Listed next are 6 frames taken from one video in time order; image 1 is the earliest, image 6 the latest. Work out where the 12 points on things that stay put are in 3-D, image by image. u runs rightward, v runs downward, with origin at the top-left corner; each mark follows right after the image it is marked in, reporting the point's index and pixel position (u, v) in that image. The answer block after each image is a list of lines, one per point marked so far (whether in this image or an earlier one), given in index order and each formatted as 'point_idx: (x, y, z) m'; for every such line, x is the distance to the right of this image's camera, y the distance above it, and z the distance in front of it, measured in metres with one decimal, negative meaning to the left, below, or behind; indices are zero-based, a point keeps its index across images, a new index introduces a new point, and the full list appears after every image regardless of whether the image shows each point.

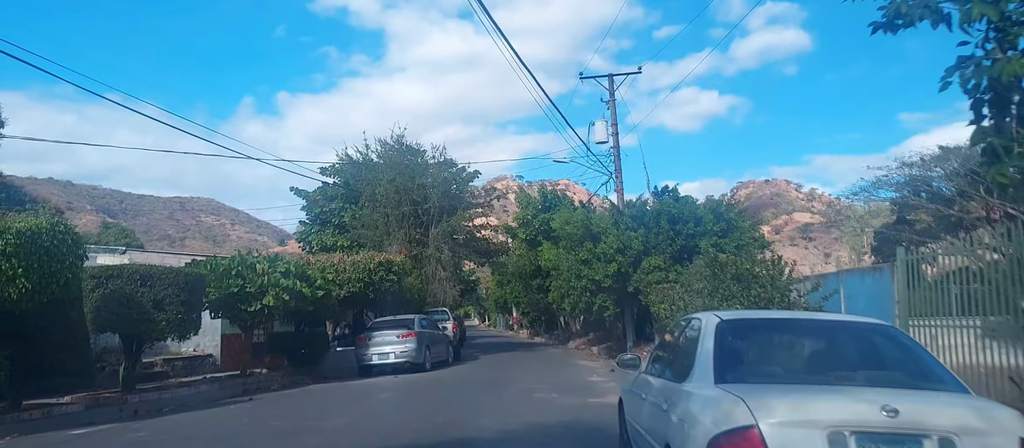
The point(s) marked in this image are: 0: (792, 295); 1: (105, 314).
0: (+5.9, -1.5, +13.9) m
1: (-8.5, -1.9, +13.8) m
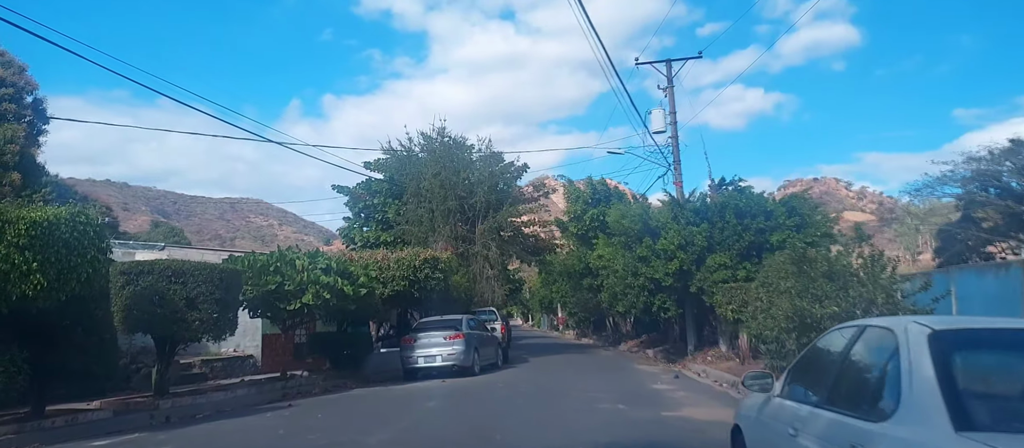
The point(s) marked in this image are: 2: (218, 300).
0: (+7.1, -1.3, +12.0) m
1: (-7.4, -1.8, +12.9) m
2: (-6.2, -1.6, +13.8) m
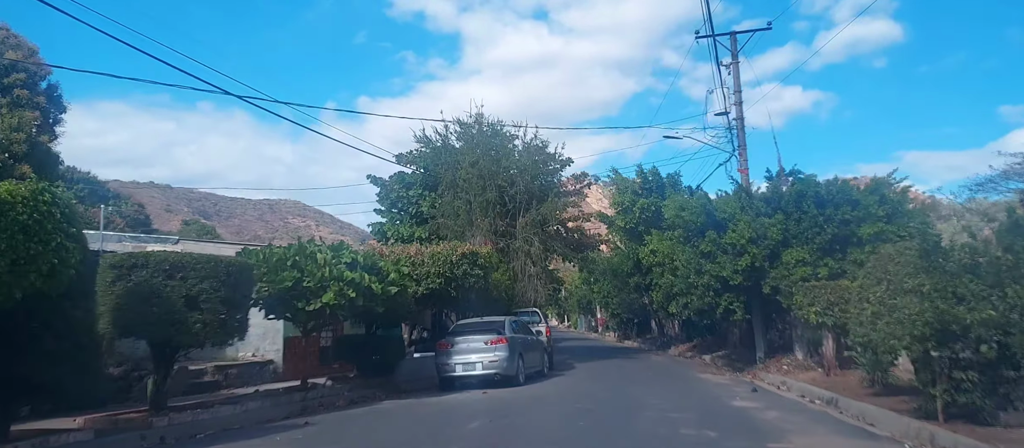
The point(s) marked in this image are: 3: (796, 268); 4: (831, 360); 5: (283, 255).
0: (+8.0, -1.0, +9.4) m
1: (-6.4, -1.5, +10.9) m
2: (-5.2, -1.3, +11.8) m
3: (+7.8, -1.2, +18.0) m
4: (+8.3, -3.6, +17.1) m
5: (-4.8, -0.6, +13.7) m
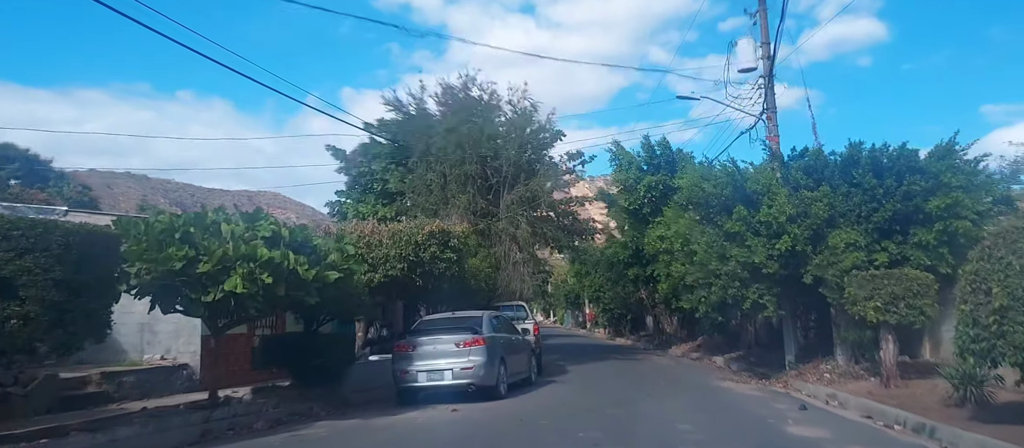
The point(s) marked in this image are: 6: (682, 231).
0: (+7.7, -0.5, +5.9) m
1: (-6.7, -0.9, +7.1) m
2: (-5.5, -0.7, +7.9) m
3: (+7.4, -0.6, +14.5) m
4: (+7.9, -3.0, +13.6) m
5: (-5.1, 0.0, +9.9) m
6: (+4.9, -0.2, +18.8) m
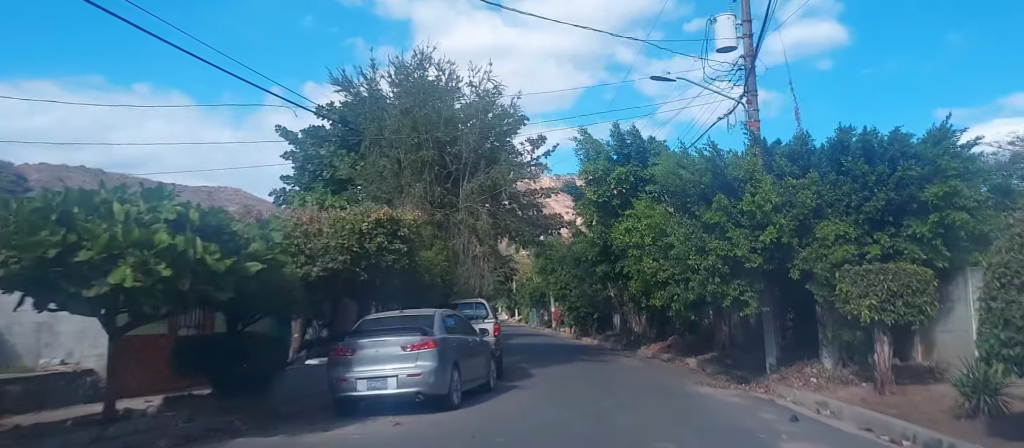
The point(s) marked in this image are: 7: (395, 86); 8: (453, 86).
0: (+7.3, -0.3, +4.6) m
1: (-7.1, -0.6, +5.1) m
2: (-6.0, -0.4, +6.0) m
3: (+6.5, -0.4, +13.2) m
4: (+7.0, -2.8, +12.3) m
5: (-5.7, +0.3, +8.0) m
6: (+3.8, 0.0, +17.4) m
7: (-3.6, +4.2, +19.8) m
8: (-1.8, +4.2, +19.9) m
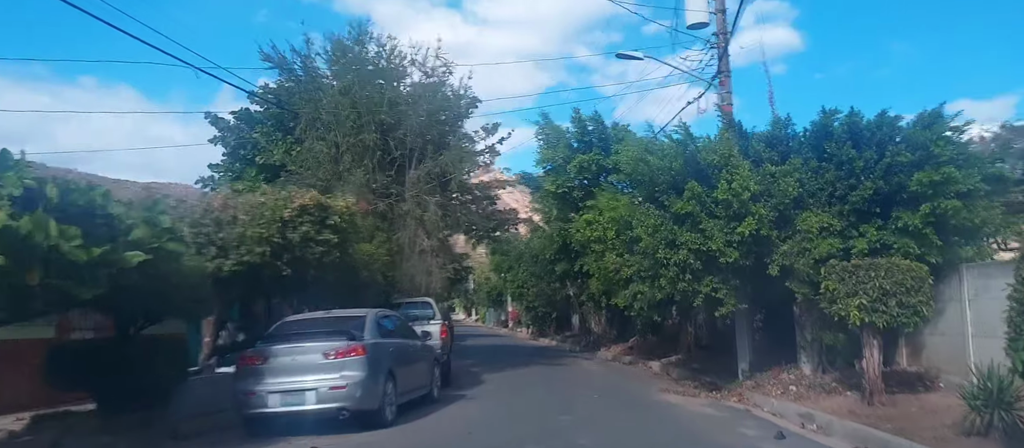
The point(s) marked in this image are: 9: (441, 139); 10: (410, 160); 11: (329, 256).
0: (+6.9, -0.2, +3.3) m
1: (-7.6, -0.3, +3.0) m
2: (-6.4, -0.2, +3.9) m
3: (+5.6, -0.3, +11.9) m
4: (+6.1, -2.6, +11.0) m
5: (-6.3, +0.5, +5.9) m
6: (+2.6, +0.2, +15.9) m
7: (-4.9, +4.5, +17.9) m
8: (-3.1, +4.4, +18.1) m
9: (-1.9, +2.4, +18.5) m
10: (-2.8, +1.8, +18.2) m
11: (-3.5, -0.6, +12.6) m
